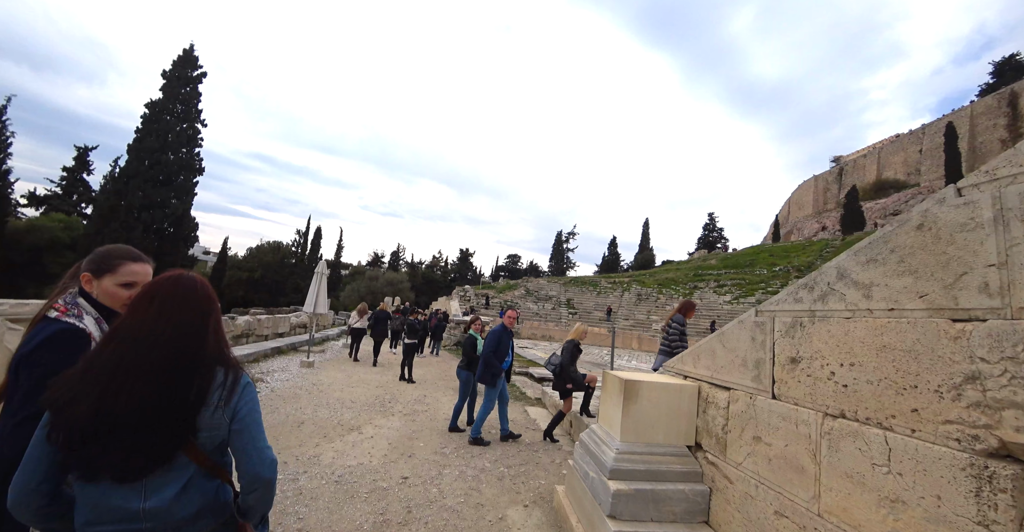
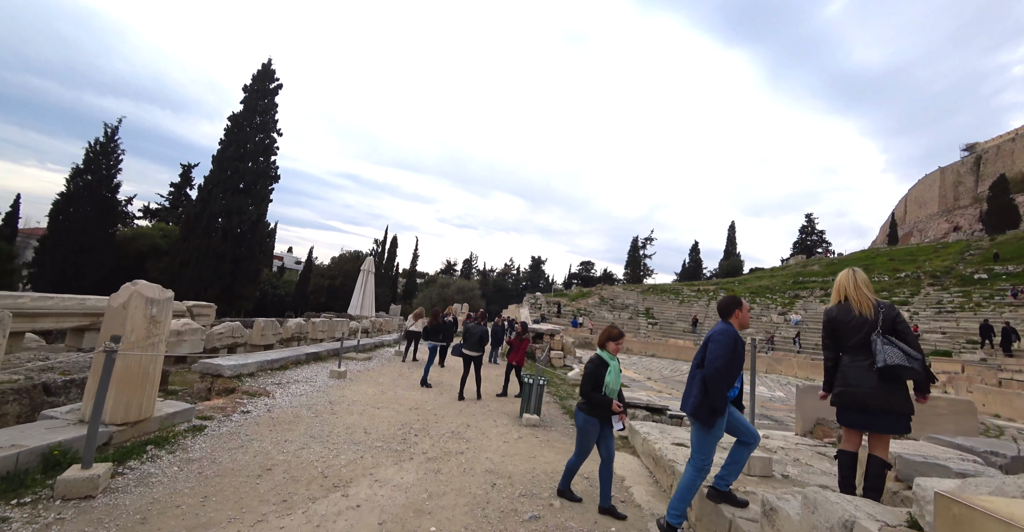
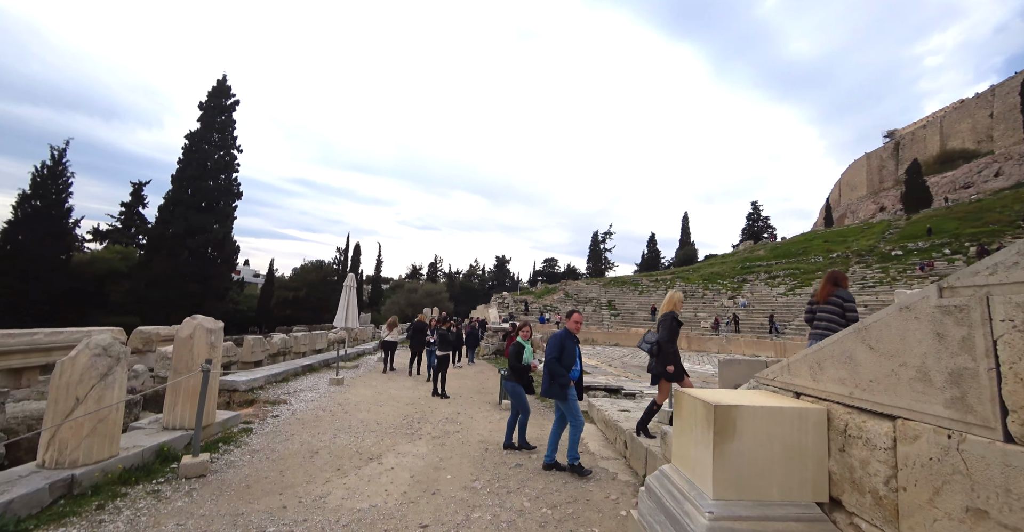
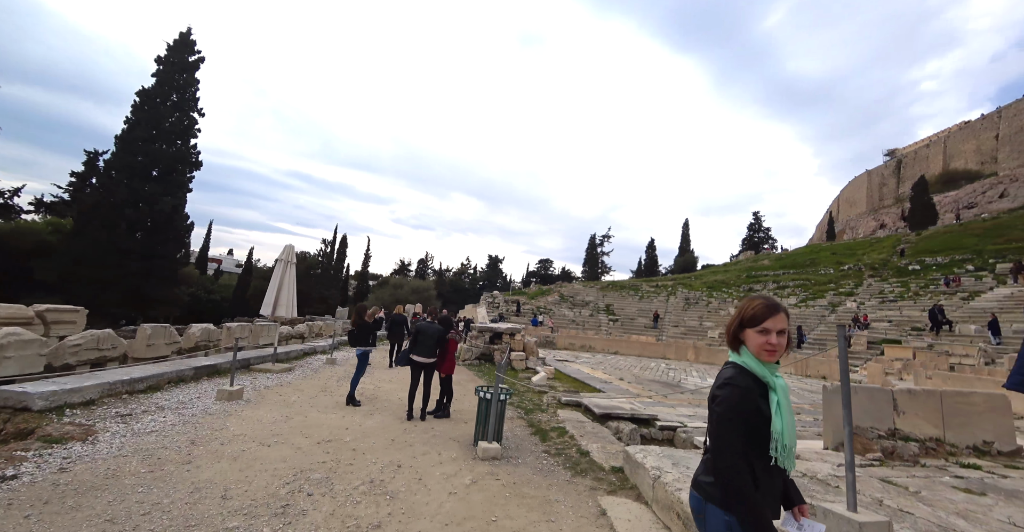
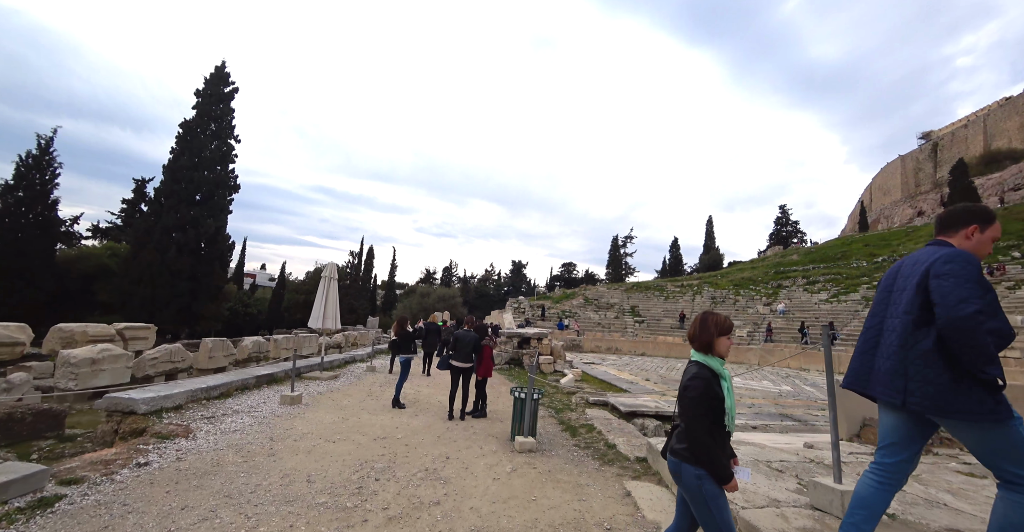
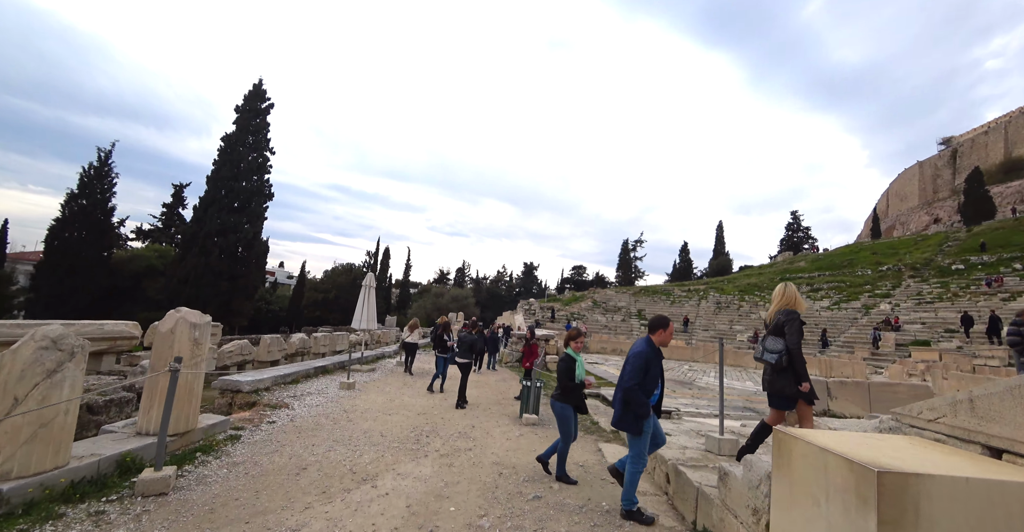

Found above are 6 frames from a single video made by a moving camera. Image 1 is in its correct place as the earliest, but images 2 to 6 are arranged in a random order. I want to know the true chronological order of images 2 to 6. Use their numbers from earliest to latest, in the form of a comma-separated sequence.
3, 6, 2, 5, 4
